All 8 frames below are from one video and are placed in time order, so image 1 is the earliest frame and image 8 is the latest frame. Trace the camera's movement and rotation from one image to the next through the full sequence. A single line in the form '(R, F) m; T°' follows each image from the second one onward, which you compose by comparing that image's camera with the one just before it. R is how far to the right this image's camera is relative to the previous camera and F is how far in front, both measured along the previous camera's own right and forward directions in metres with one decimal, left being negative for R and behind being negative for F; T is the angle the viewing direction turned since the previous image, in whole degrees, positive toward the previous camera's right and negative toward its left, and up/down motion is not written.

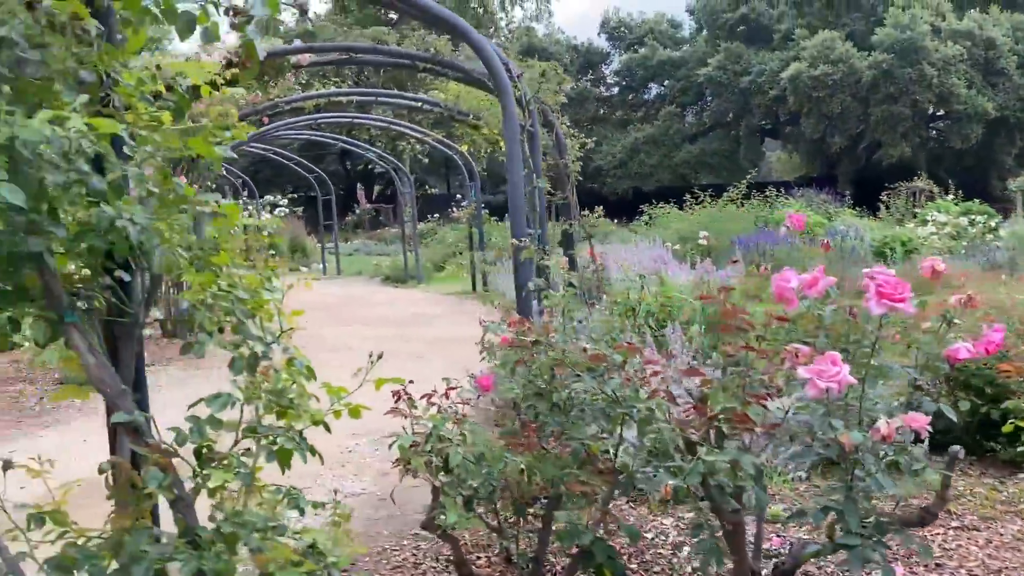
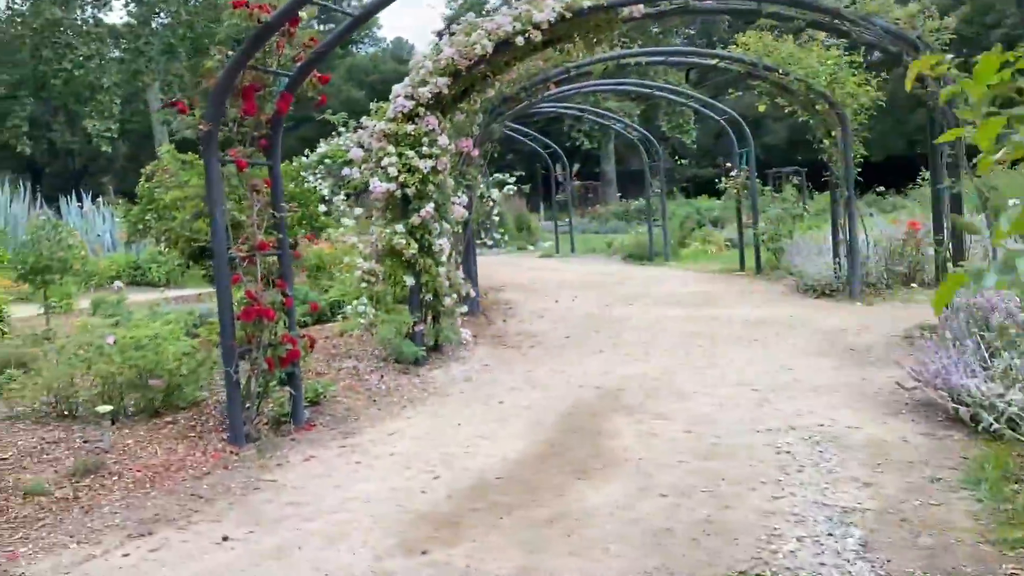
(-1.2, +0.5) m; -11°
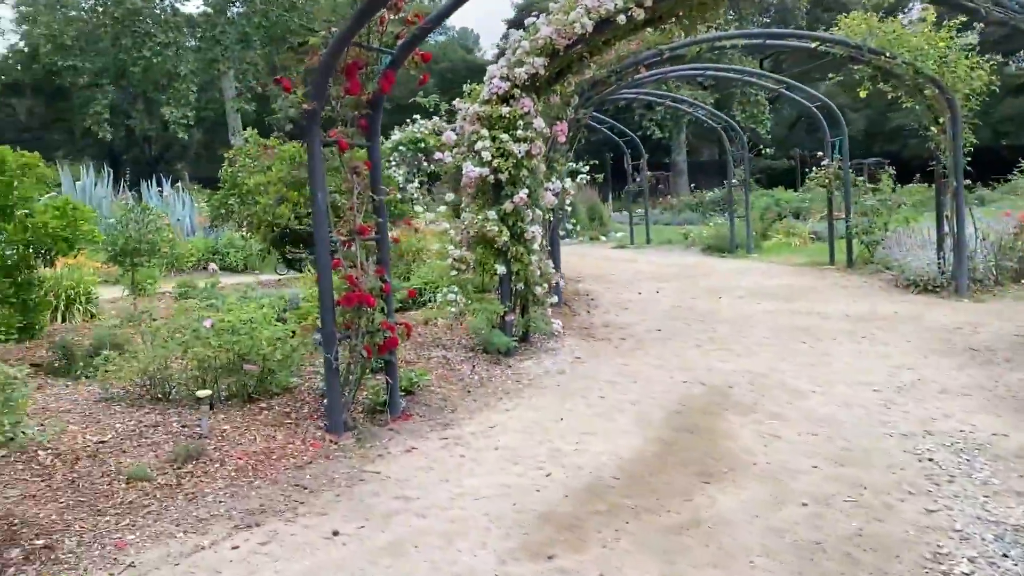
(-0.2, +0.2) m; -4°
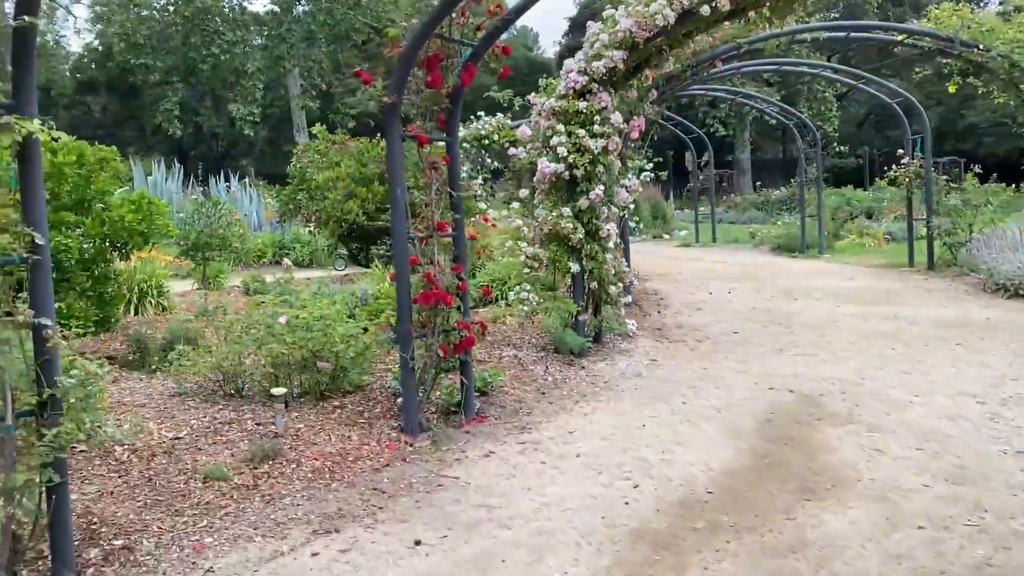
(-0.1, +0.1) m; -4°
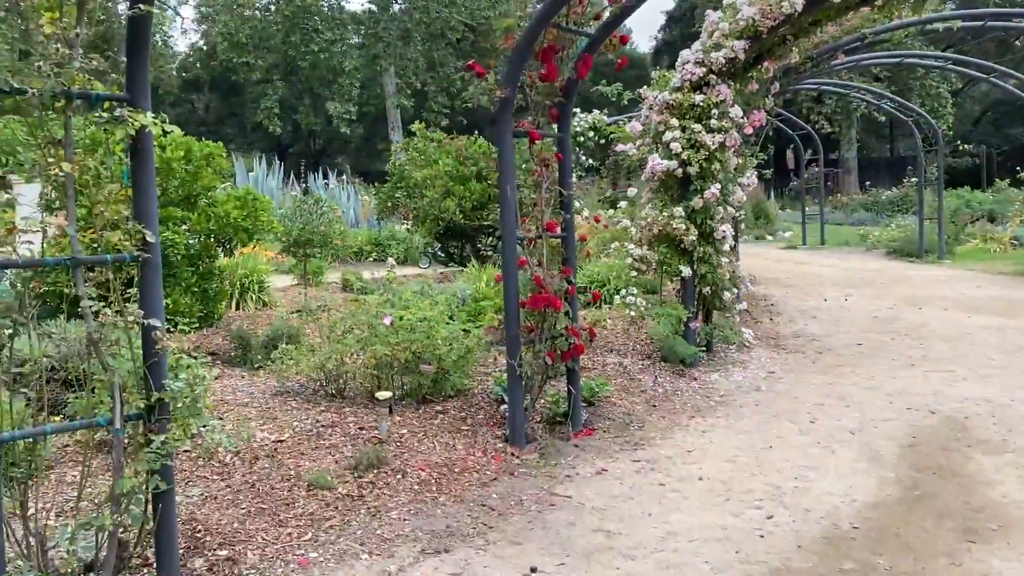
(-0.1, +0.2) m; -6°
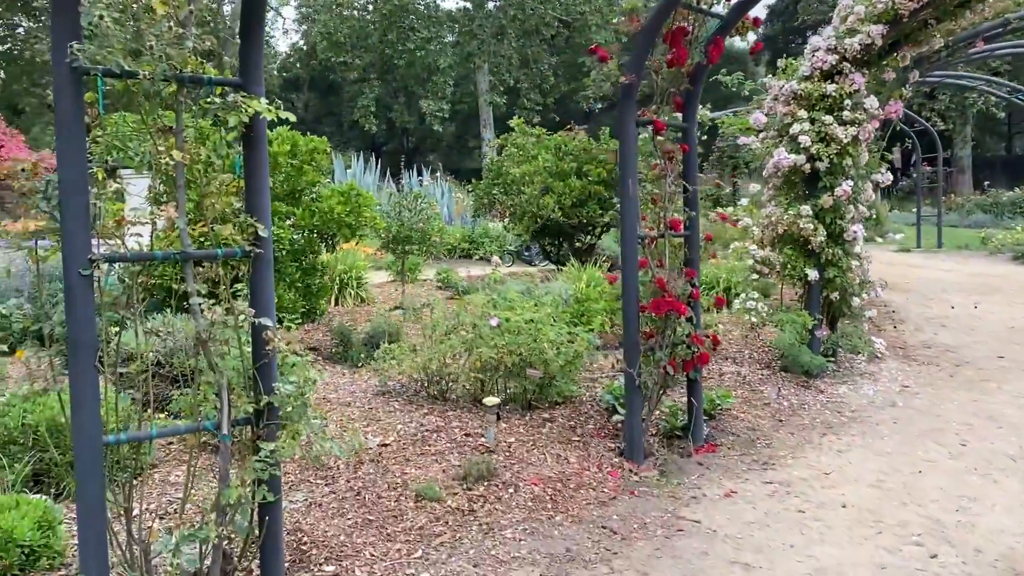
(-0.1, +0.2) m; -6°
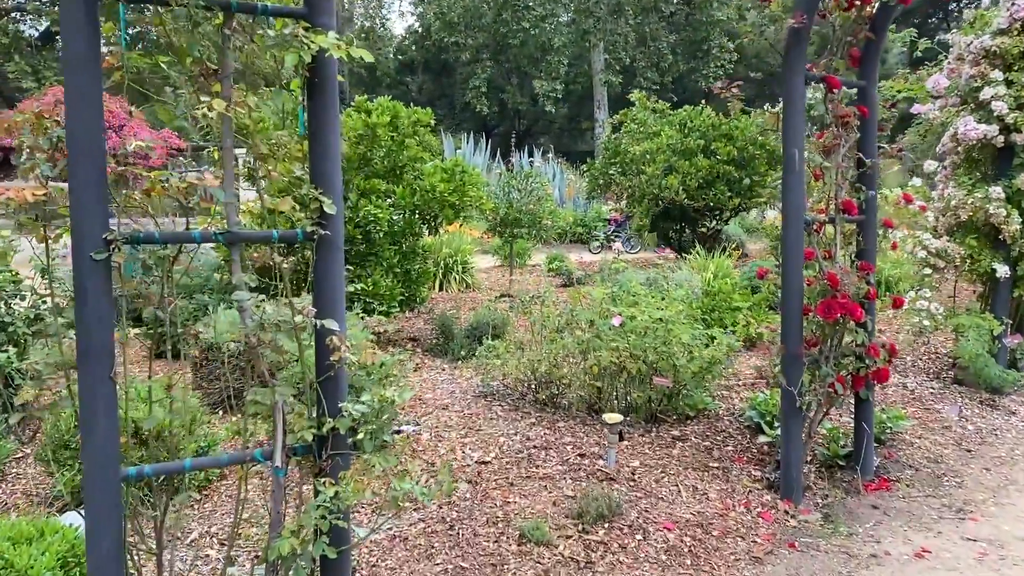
(-0.1, +0.6) m; -7°
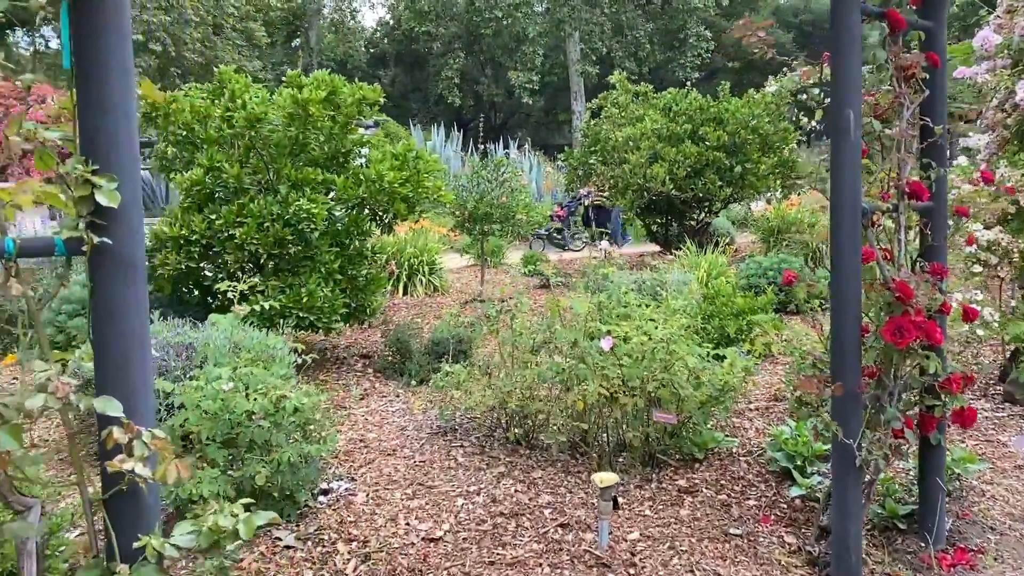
(+0.1, +0.8) m; +1°
